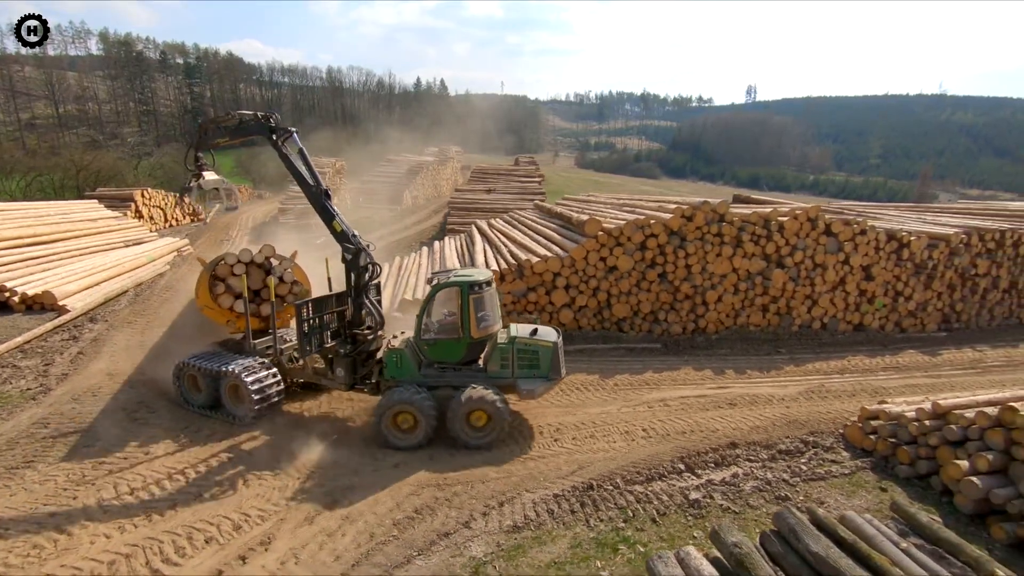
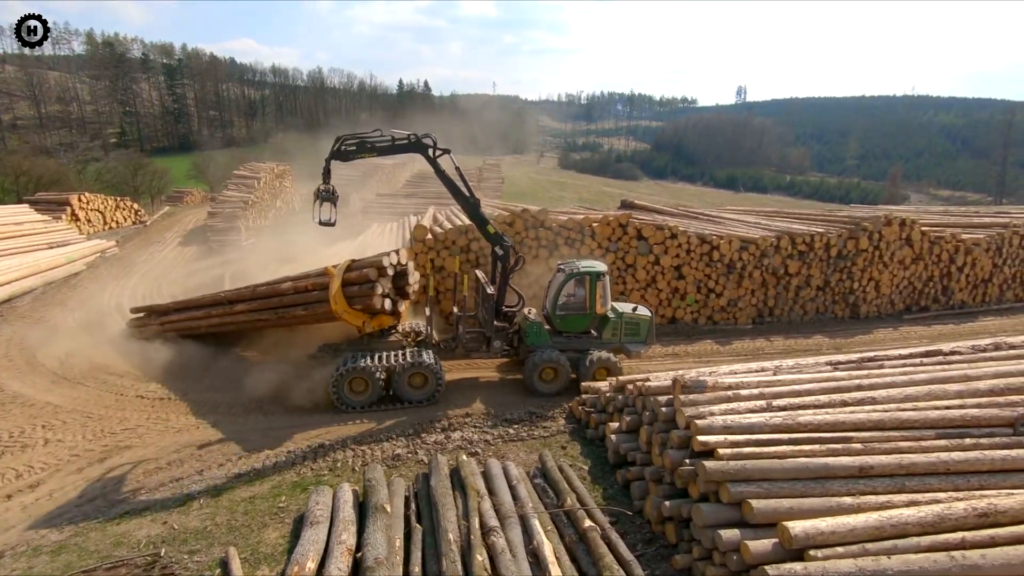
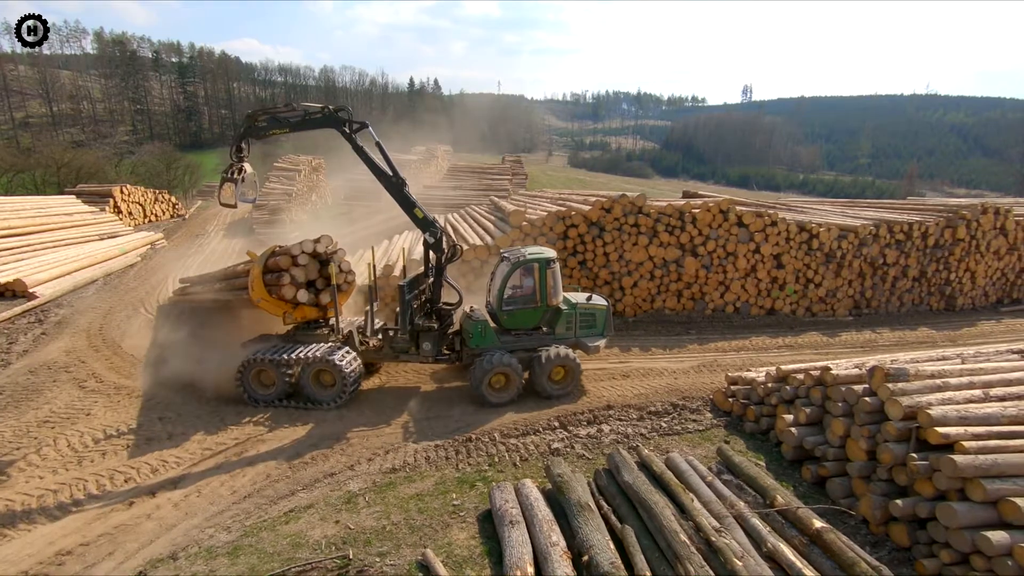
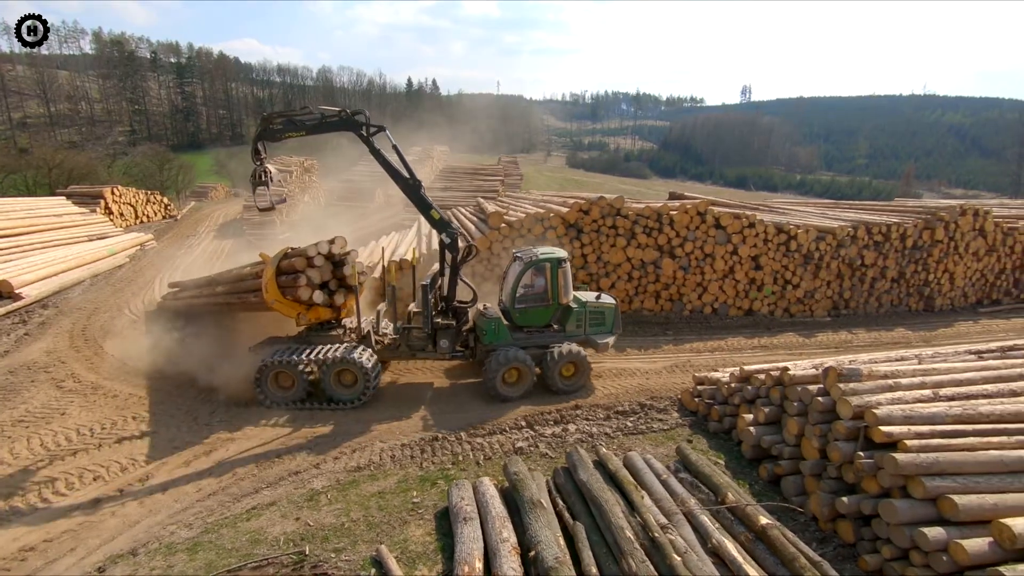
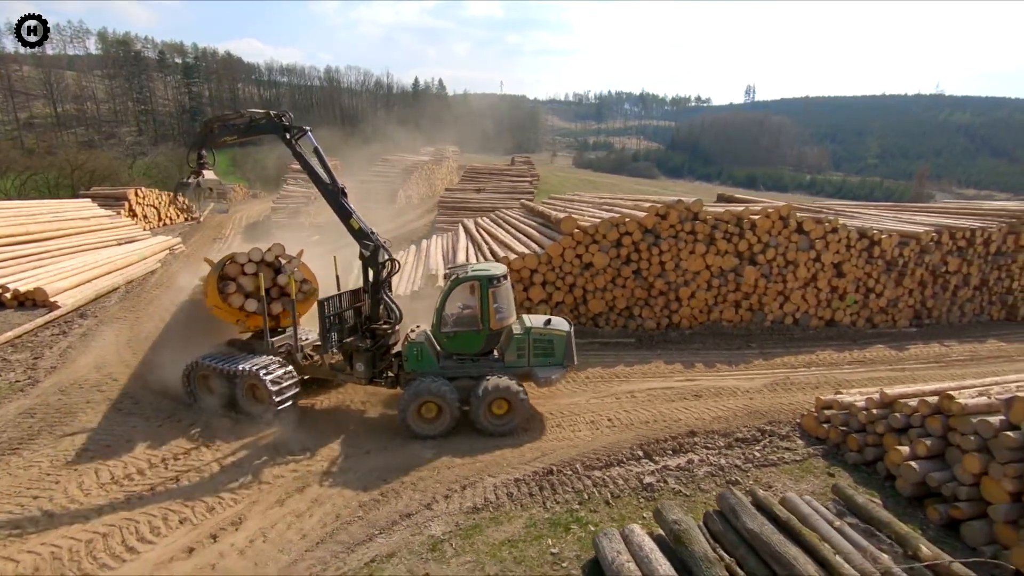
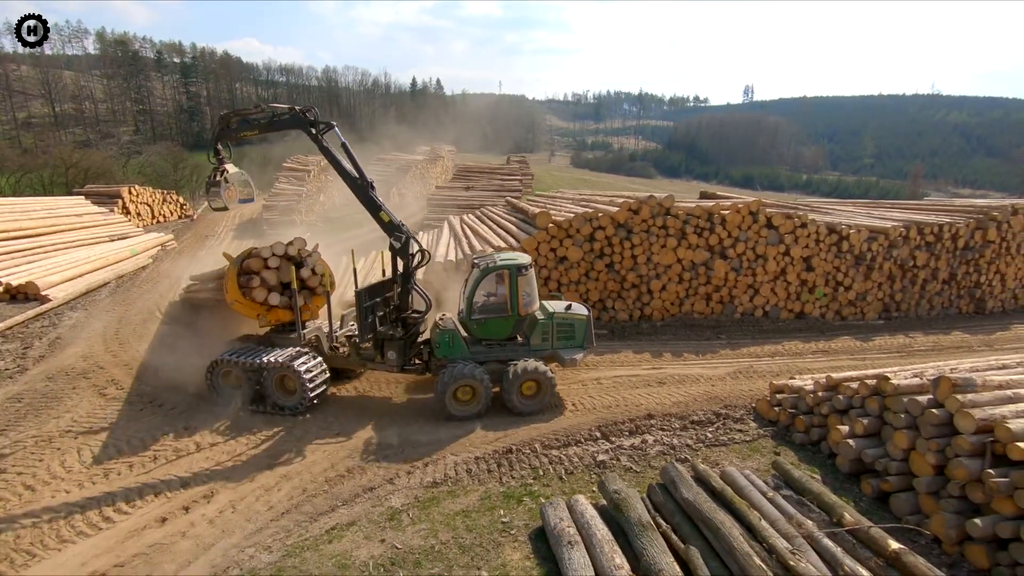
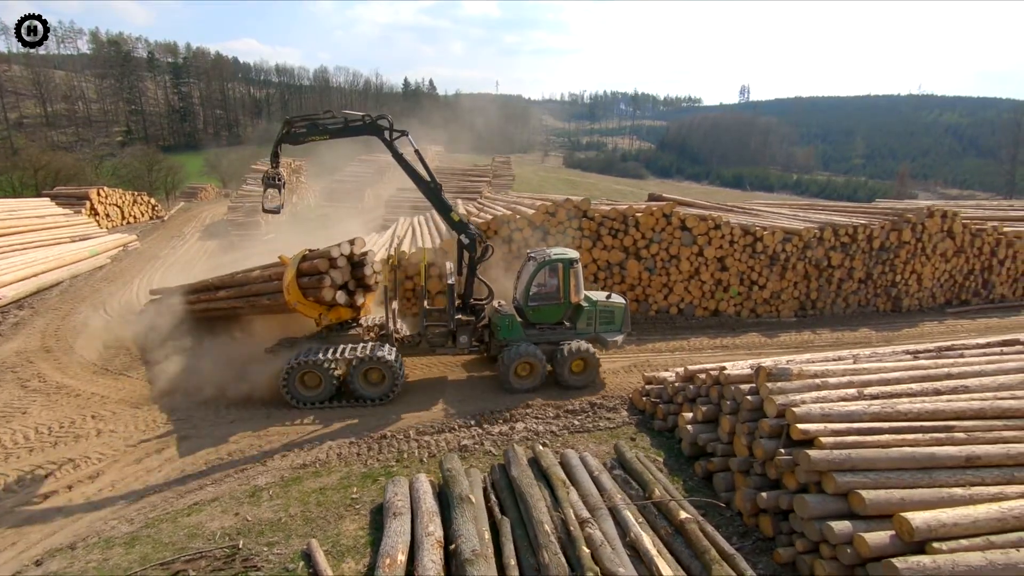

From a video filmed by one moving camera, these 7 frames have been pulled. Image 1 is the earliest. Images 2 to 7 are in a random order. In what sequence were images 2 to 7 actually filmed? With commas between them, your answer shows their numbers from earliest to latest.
5, 6, 3, 4, 7, 2
